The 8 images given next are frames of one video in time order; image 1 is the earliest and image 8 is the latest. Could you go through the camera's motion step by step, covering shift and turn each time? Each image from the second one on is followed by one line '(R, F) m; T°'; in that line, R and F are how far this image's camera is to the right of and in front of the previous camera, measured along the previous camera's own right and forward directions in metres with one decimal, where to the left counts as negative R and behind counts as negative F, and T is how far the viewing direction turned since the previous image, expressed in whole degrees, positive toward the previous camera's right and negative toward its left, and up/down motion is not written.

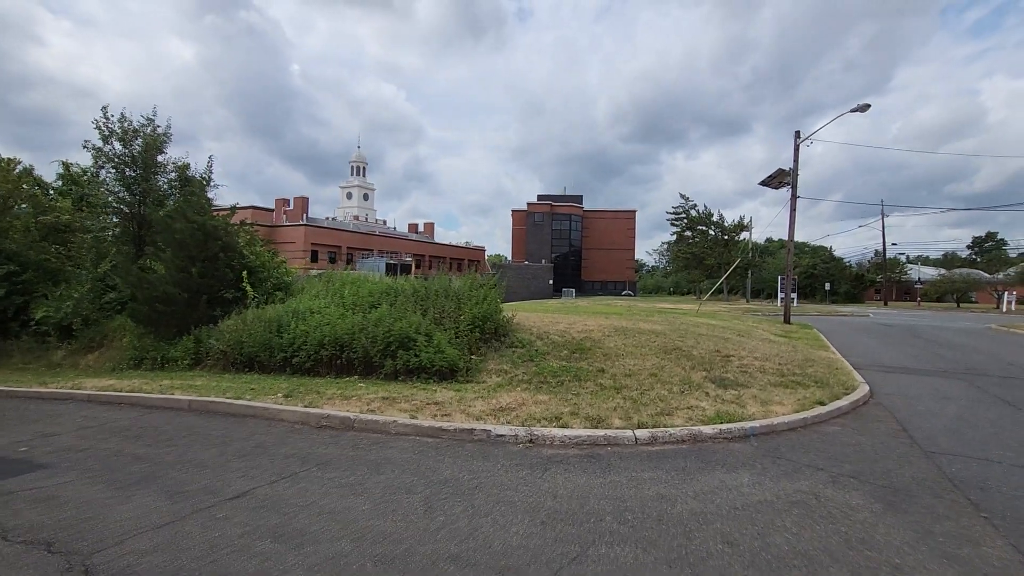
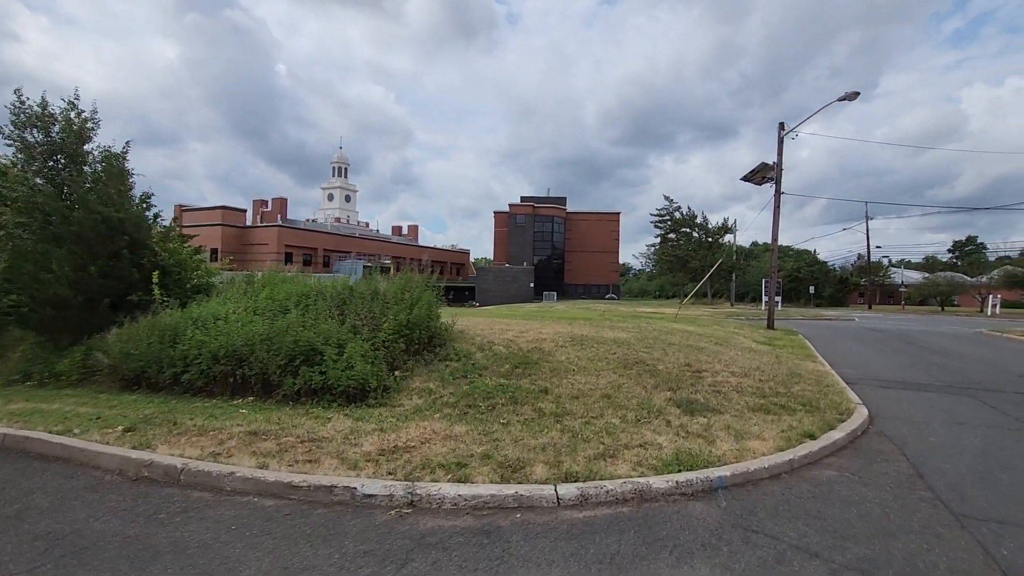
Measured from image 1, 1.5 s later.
(+1.0, +1.8) m; +1°
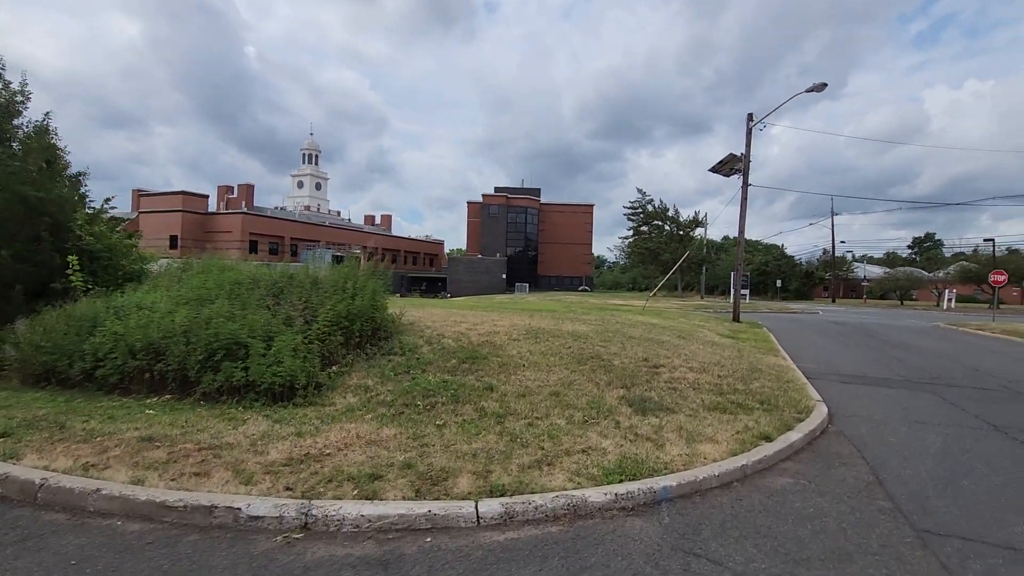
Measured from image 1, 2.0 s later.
(+0.5, +0.6) m; +3°
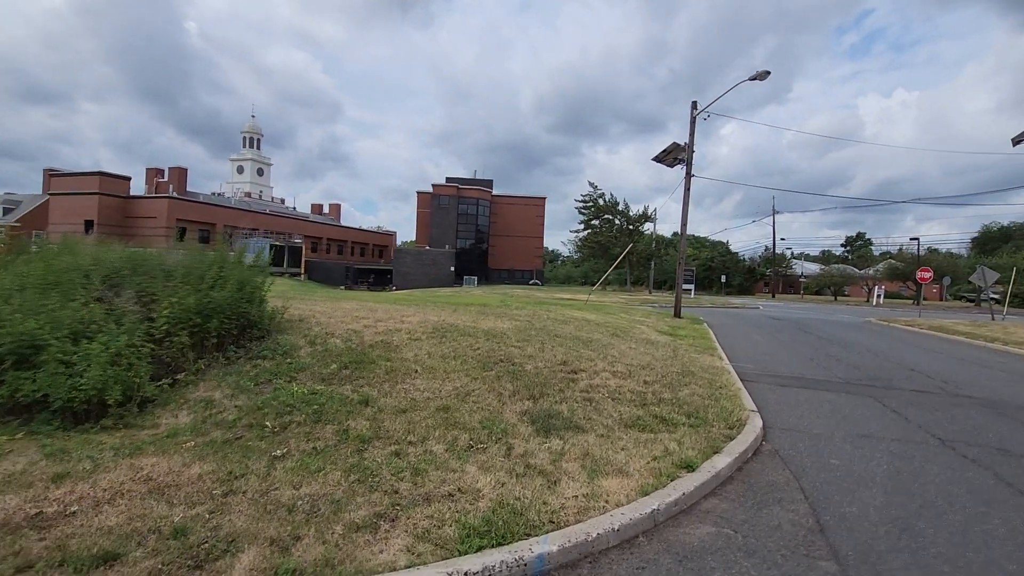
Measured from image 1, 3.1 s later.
(+0.9, +1.3) m; +5°
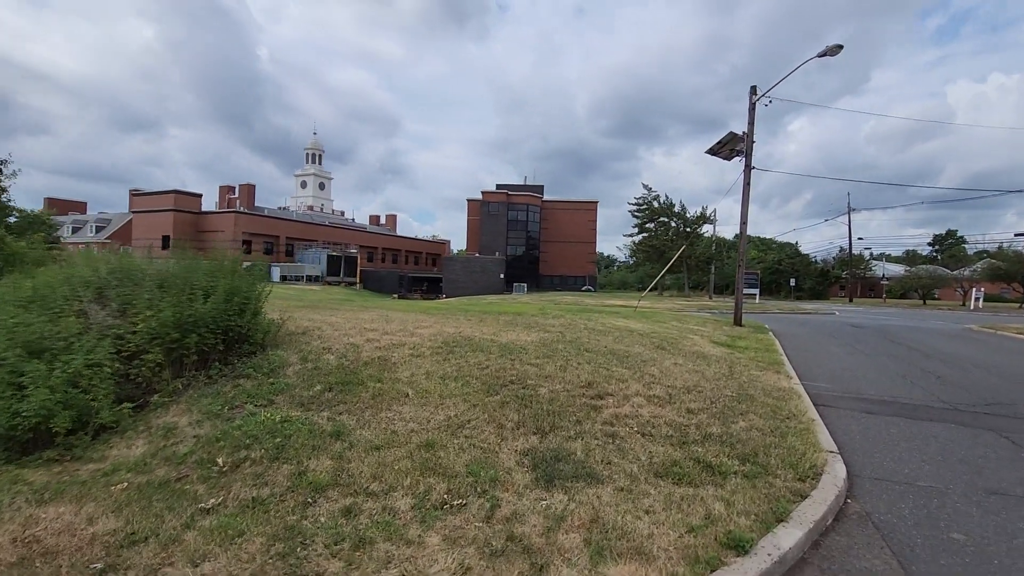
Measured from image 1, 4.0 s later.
(+0.5, +1.2) m; -6°
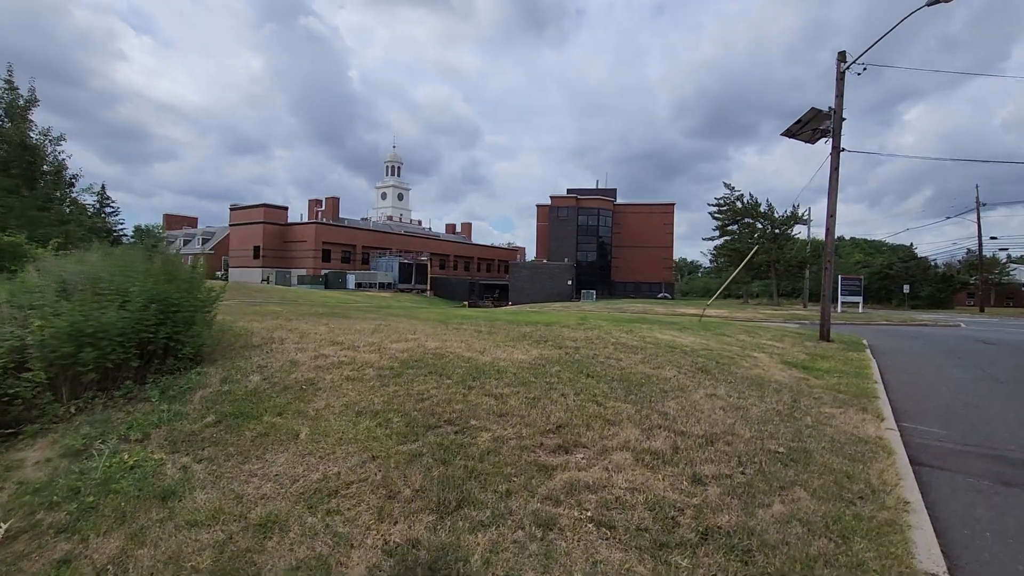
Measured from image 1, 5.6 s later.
(+1.3, +1.8) m; -9°
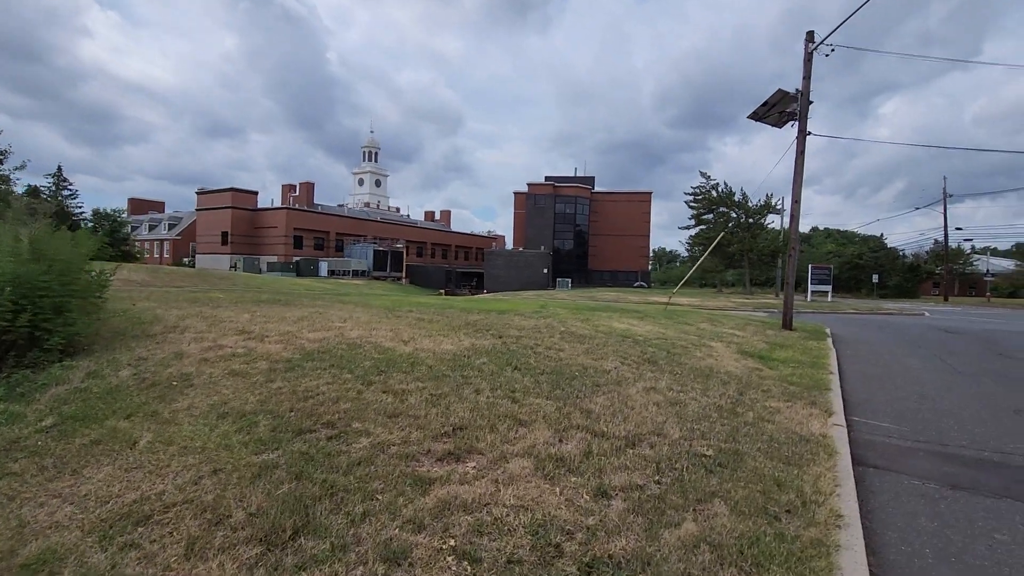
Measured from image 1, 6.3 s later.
(+0.7, +0.6) m; +2°
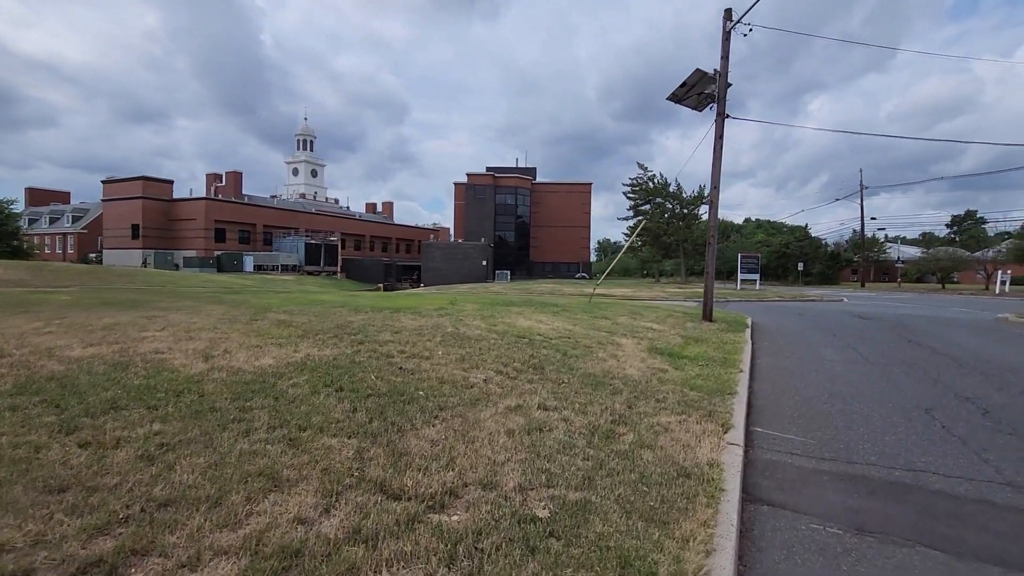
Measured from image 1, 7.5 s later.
(+1.2, +1.2) m; +6°
